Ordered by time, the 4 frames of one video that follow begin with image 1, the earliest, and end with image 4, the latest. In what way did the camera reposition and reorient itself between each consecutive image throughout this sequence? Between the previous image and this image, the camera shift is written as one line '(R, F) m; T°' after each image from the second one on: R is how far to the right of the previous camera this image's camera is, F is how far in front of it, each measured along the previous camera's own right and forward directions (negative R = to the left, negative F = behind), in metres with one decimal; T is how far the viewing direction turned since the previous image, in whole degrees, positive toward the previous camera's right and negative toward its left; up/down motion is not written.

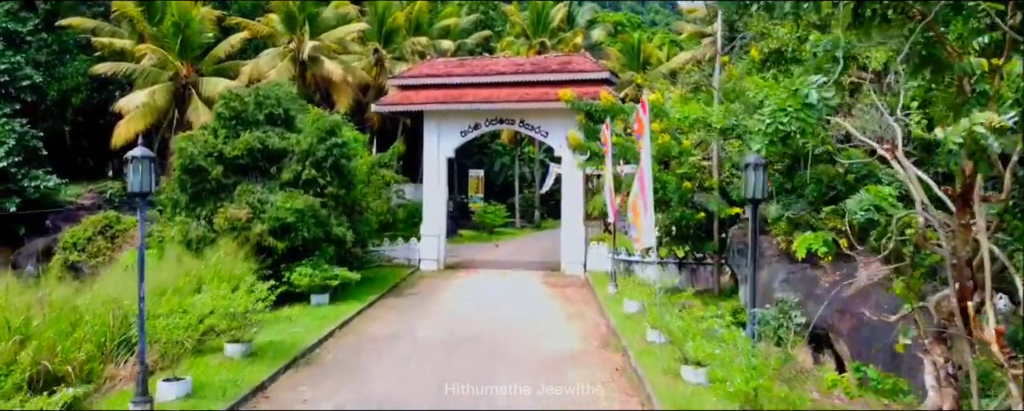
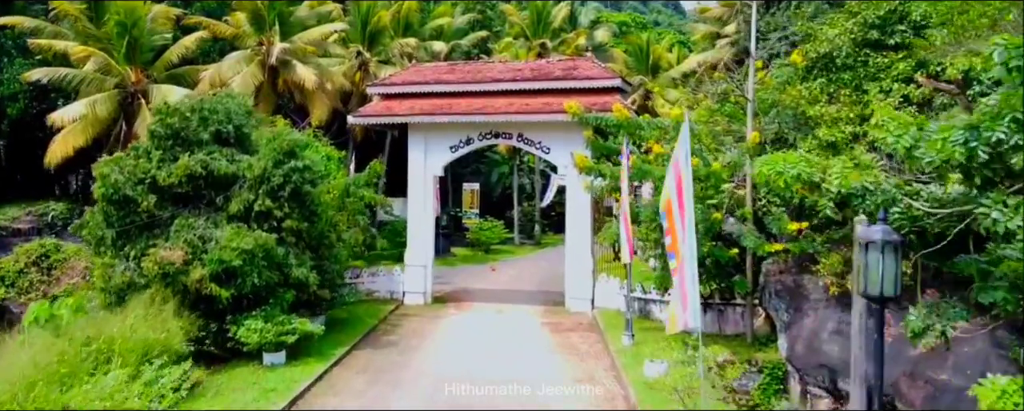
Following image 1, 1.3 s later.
(+0.1, +2.3) m; 0°
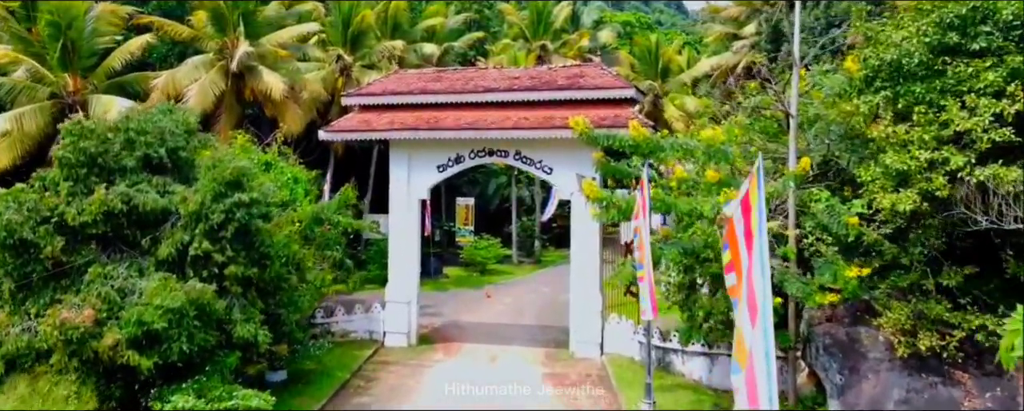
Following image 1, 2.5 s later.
(+0.1, +2.1) m; 0°
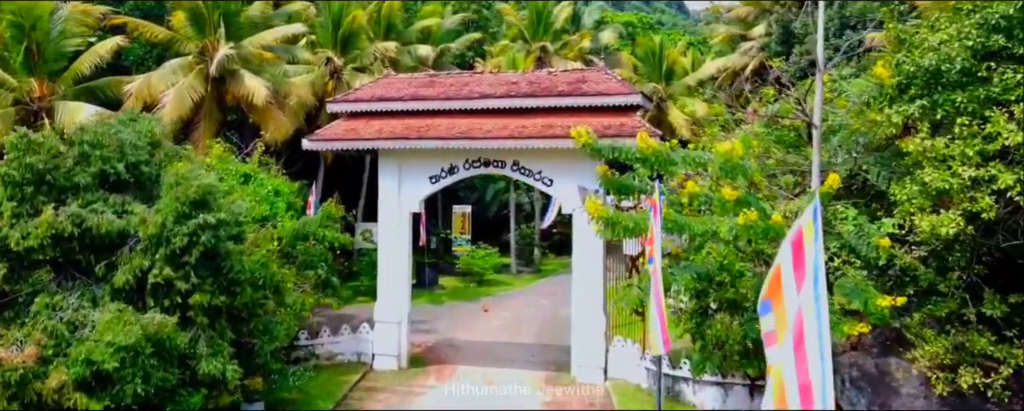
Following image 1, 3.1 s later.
(0.0, +0.9) m; 0°
